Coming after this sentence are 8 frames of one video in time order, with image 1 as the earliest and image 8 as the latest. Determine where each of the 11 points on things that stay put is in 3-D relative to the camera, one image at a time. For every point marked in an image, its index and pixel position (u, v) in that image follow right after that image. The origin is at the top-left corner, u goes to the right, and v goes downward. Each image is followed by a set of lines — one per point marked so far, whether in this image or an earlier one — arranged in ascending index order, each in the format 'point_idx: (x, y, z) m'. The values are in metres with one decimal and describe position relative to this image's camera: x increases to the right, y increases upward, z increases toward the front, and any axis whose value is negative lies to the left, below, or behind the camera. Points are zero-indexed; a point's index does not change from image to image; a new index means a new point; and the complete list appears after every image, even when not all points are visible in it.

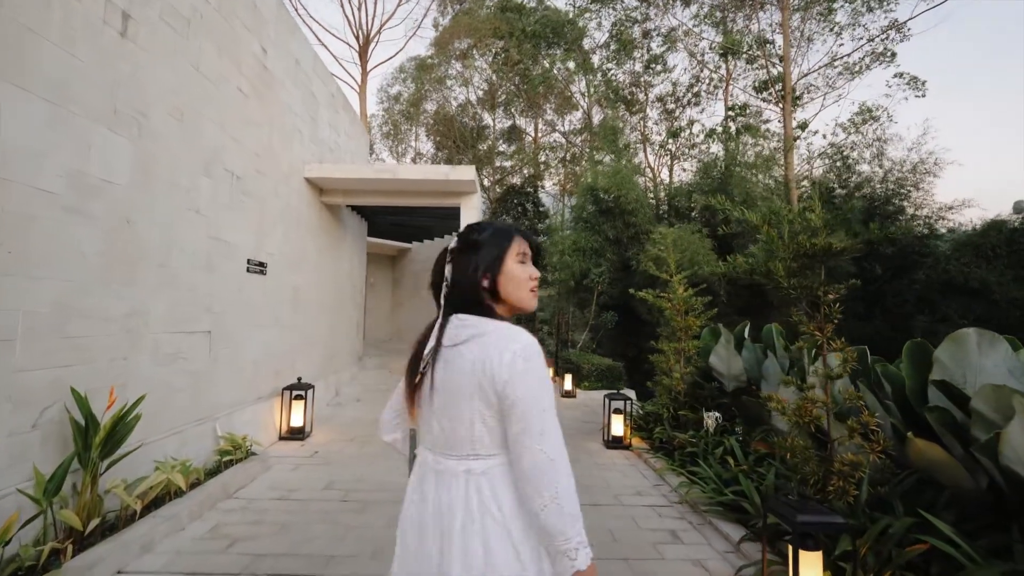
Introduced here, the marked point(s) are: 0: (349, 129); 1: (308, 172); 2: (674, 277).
0: (-2.5, +2.5, +7.7) m
1: (-2.5, +1.4, +5.9) m
2: (+1.6, +0.1, +5.0) m
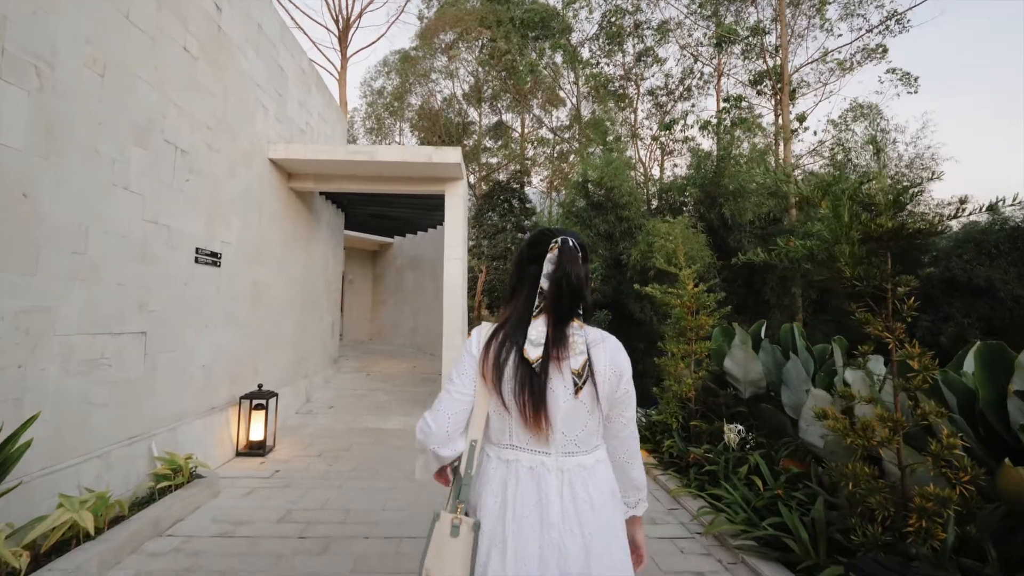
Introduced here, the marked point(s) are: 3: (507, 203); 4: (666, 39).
0: (-2.7, +2.5, +7.0) m
1: (-2.6, +1.4, +5.3) m
2: (+1.6, +0.2, +4.5) m
3: (-0.2, +2.3, +14.0) m
4: (+3.9, +6.4, +12.7) m
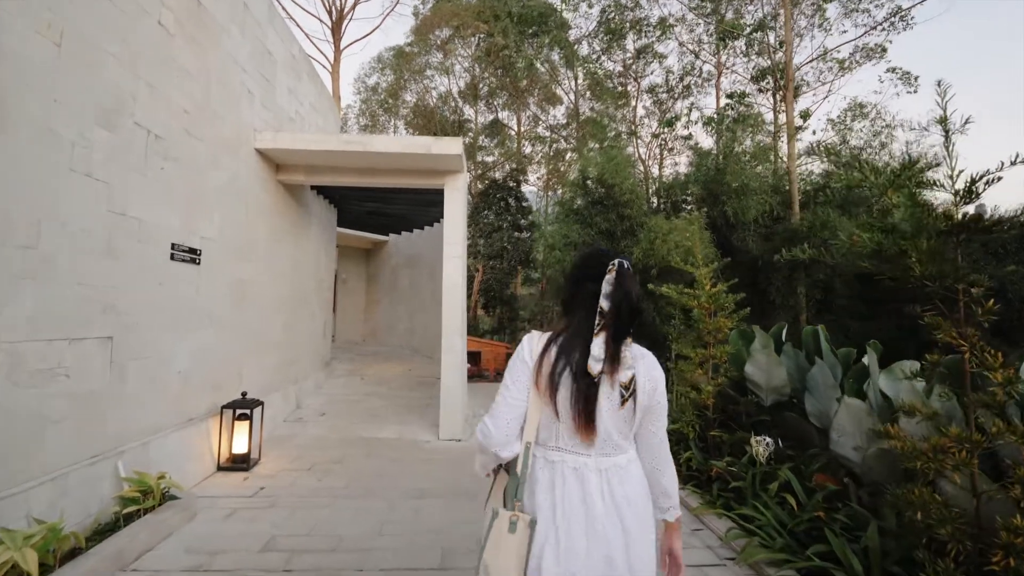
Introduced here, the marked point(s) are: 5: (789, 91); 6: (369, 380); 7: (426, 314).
0: (-2.7, +2.5, +6.7) m
1: (-2.5, +1.4, +4.9) m
2: (+1.6, +0.2, +4.2) m
3: (-0.3, +2.3, +13.7) m
4: (+3.9, +6.4, +12.5) m
5: (+6.0, +4.3, +10.7) m
6: (-2.2, -1.4, +7.7) m
7: (-1.6, -0.5, +9.4) m
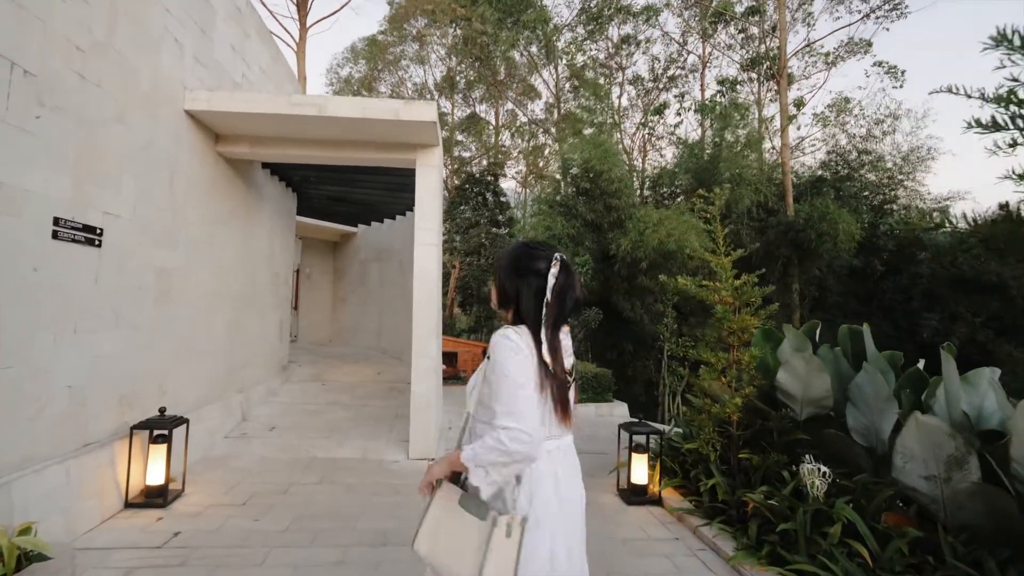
0: (-2.9, +2.6, +5.8) m
1: (-2.7, +1.5, +4.1) m
2: (+1.5, +0.2, +3.5) m
3: (-0.8, +2.3, +12.9) m
4: (+3.4, +6.5, +11.9) m
5: (+5.6, +4.3, +10.2) m
6: (-2.5, -1.3, +6.8) m
7: (-2.0, -0.4, +8.6) m
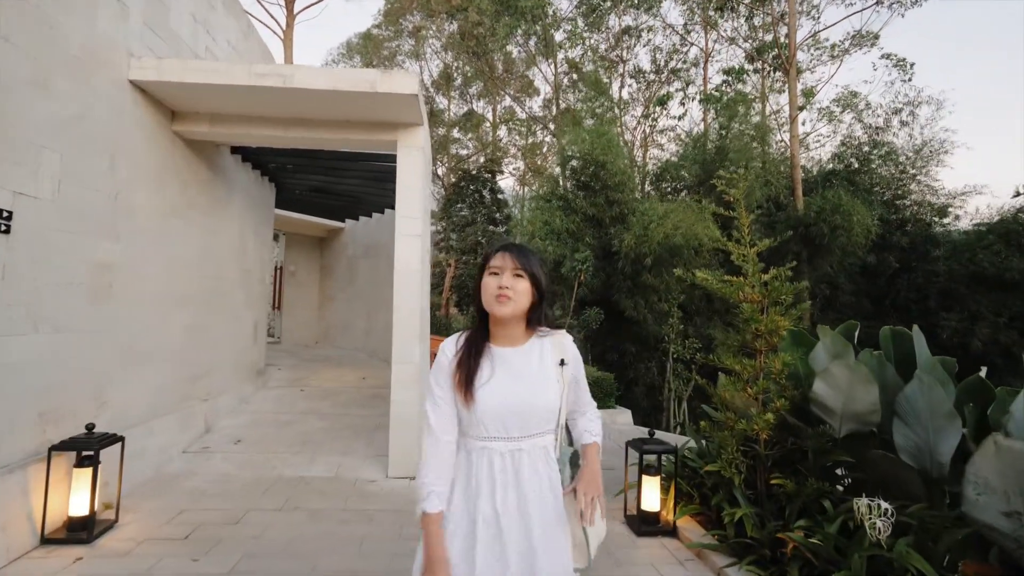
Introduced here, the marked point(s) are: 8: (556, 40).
0: (-3.0, +2.6, +5.3) m
1: (-2.7, +1.5, +3.6) m
2: (+1.5, +0.2, +3.1) m
3: (-0.9, +2.4, +12.4) m
4: (+3.3, +6.5, +11.4) m
5: (+5.5, +4.4, +9.8) m
6: (-2.6, -1.3, +6.3) m
7: (-2.1, -0.4, +8.1) m
8: (+1.1, +6.0, +12.2) m
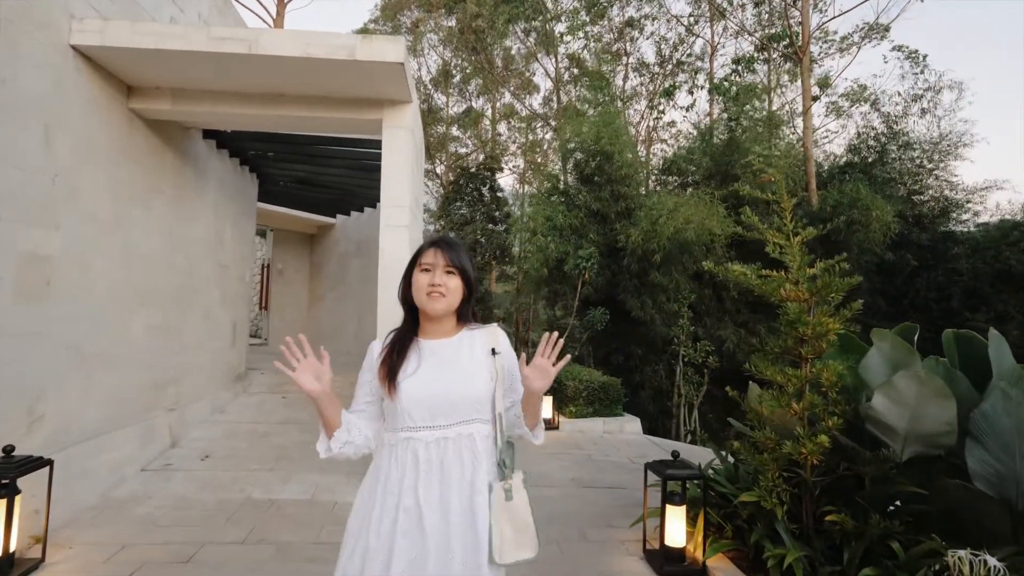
0: (-3.0, +2.7, +4.8) m
1: (-2.7, +1.6, +3.1) m
2: (+1.5, +0.3, +2.6) m
3: (-0.9, +2.4, +12.0) m
4: (+3.3, +6.5, +10.9) m
5: (+5.5, +4.4, +9.3) m
6: (-2.6, -1.3, +5.8) m
7: (-2.1, -0.4, +7.6) m
8: (+1.1, +6.1, +11.8) m
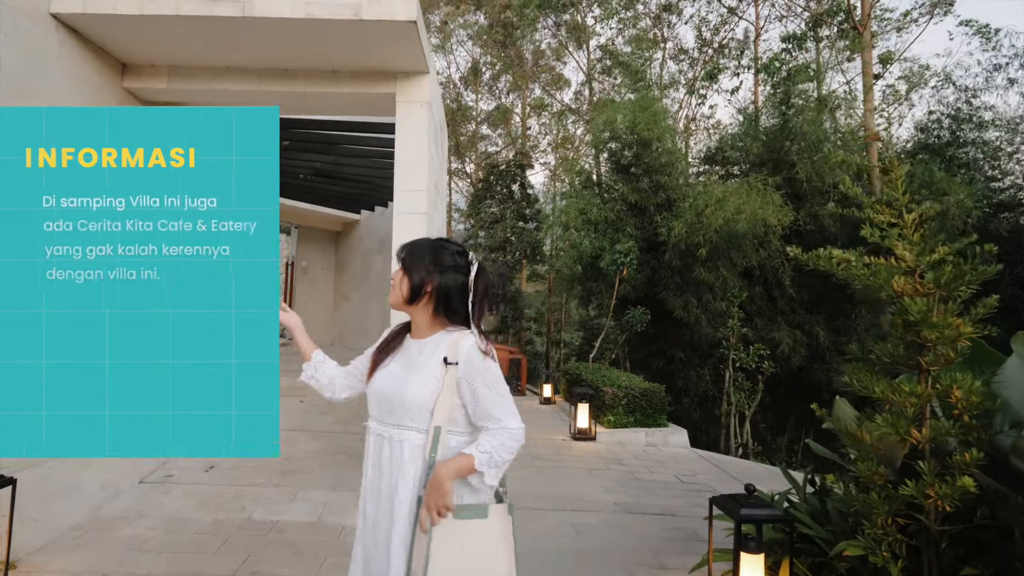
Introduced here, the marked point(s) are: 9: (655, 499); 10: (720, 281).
0: (-2.7, +2.7, +4.5) m
1: (-2.5, +1.6, +2.8) m
2: (+1.6, +0.3, +2.0) m
3: (-0.2, +2.4, +11.5) m
4: (+3.9, +6.5, +10.2) m
5: (+6.0, +4.4, +8.5) m
6: (-2.2, -1.3, +5.5) m
7: (-1.6, -0.4, +7.3) m
8: (+1.8, +6.1, +11.2) m
9: (+1.1, -1.6, +3.7) m
10: (+2.7, +0.1, +6.5) m
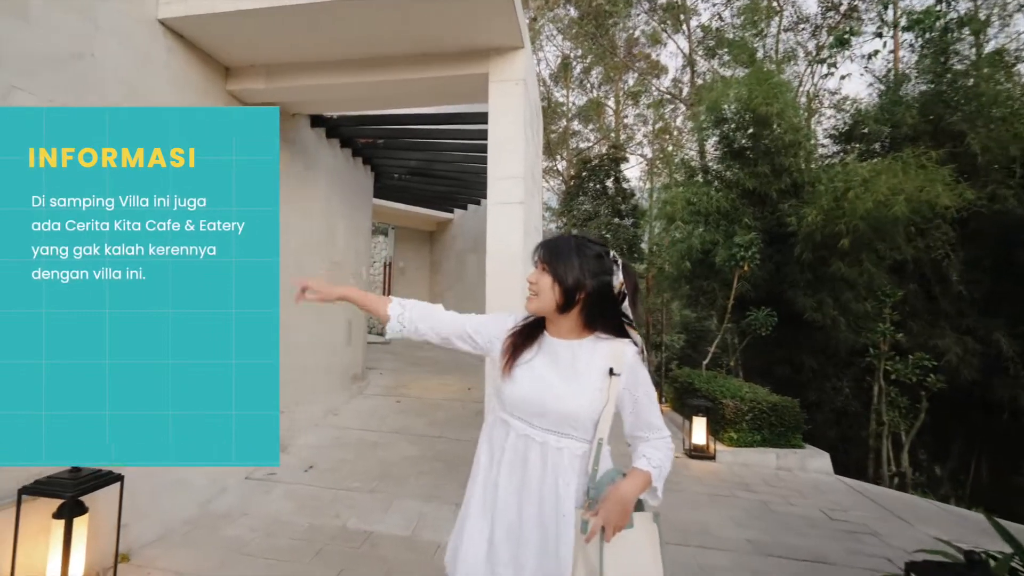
0: (-1.8, +2.7, +4.6) m
1: (-2.0, +1.6, +2.8) m
2: (+2.0, +0.3, +1.3) m
3: (+2.0, +2.4, +11.0) m
4: (+5.8, +6.6, +8.9) m
5: (+7.5, +4.5, +6.8) m
6: (-1.1, -1.3, +5.4) m
7: (-0.2, -0.3, +7.1) m
8: (+3.8, +6.1, +10.3) m
9: (+1.8, -1.5, +3.0) m
10: (+3.9, +0.1, +5.5) m
